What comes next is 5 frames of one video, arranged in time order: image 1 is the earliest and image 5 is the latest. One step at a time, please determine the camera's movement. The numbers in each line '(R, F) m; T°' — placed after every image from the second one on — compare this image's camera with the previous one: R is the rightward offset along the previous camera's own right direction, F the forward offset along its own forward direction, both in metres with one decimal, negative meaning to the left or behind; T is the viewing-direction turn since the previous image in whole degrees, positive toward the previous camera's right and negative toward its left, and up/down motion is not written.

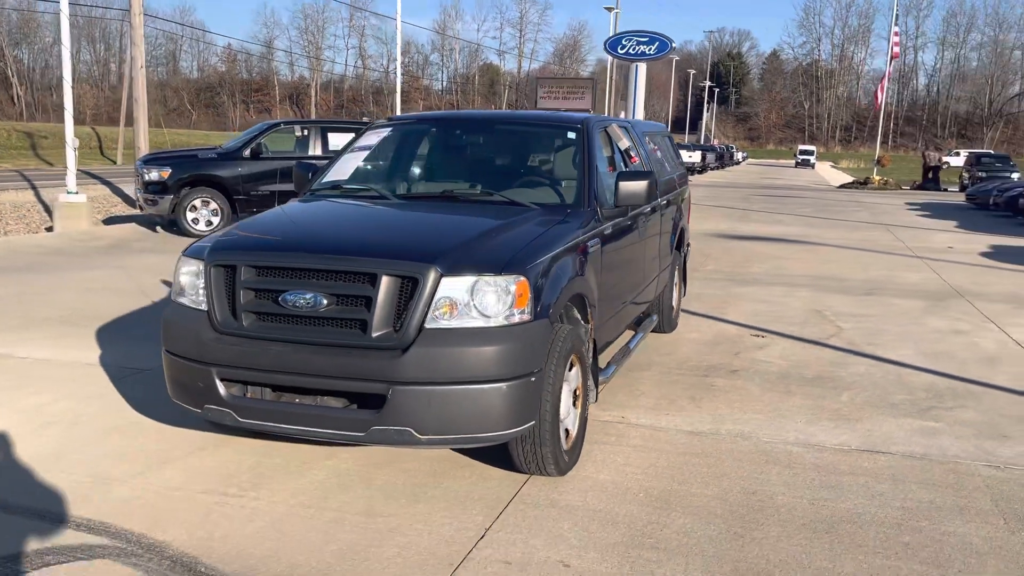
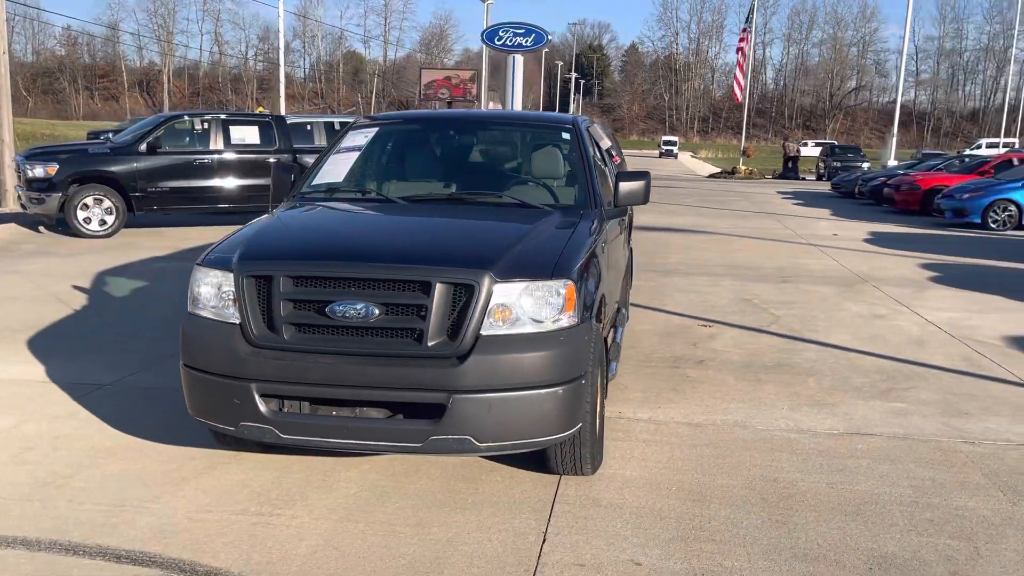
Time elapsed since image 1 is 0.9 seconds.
(-0.8, 0.0) m; +9°
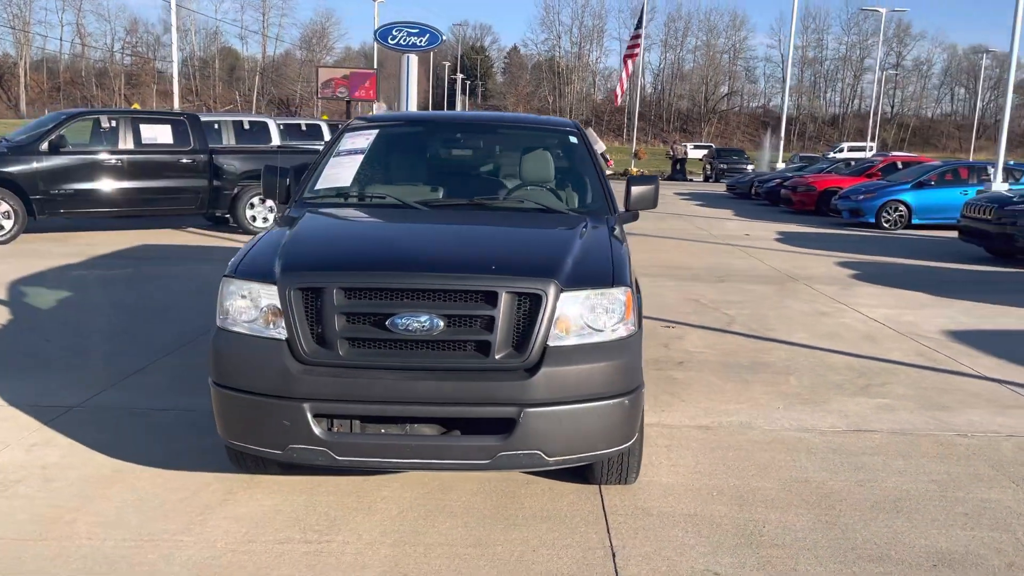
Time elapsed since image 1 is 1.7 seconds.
(-0.7, +0.2) m; +8°
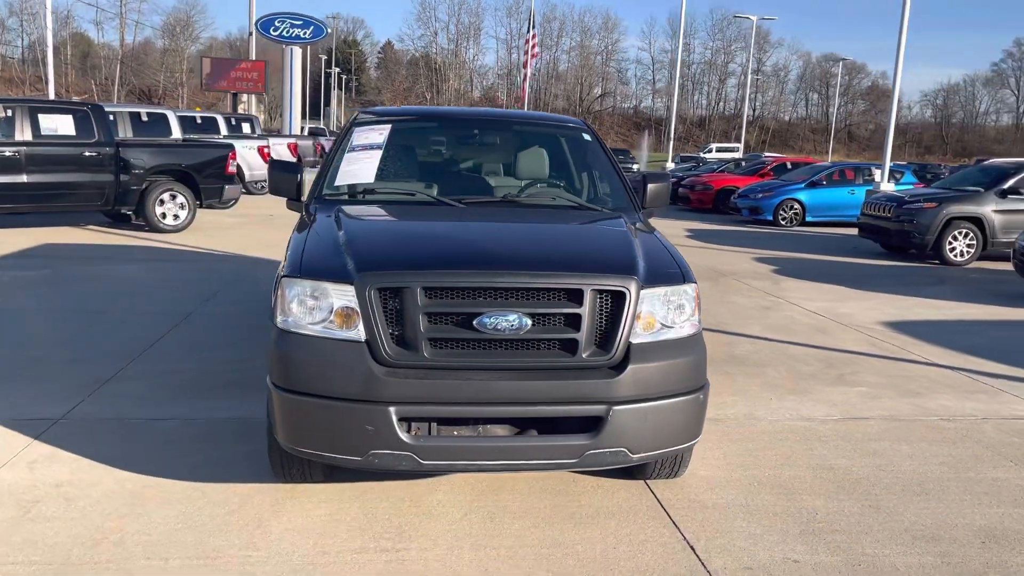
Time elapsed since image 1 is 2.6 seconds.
(-0.8, +0.1) m; +8°
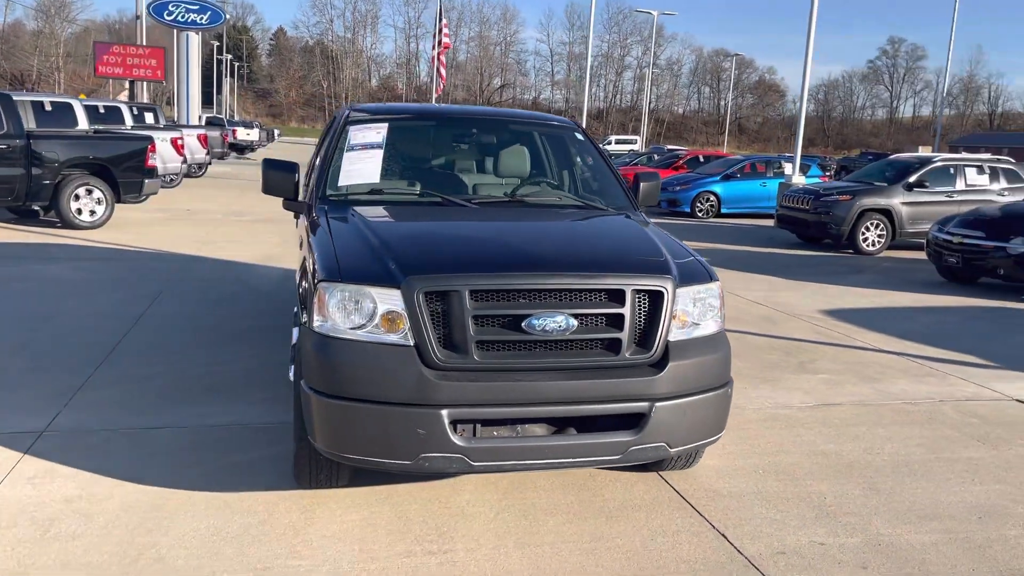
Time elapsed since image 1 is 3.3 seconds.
(-0.6, 0.0) m; +7°
